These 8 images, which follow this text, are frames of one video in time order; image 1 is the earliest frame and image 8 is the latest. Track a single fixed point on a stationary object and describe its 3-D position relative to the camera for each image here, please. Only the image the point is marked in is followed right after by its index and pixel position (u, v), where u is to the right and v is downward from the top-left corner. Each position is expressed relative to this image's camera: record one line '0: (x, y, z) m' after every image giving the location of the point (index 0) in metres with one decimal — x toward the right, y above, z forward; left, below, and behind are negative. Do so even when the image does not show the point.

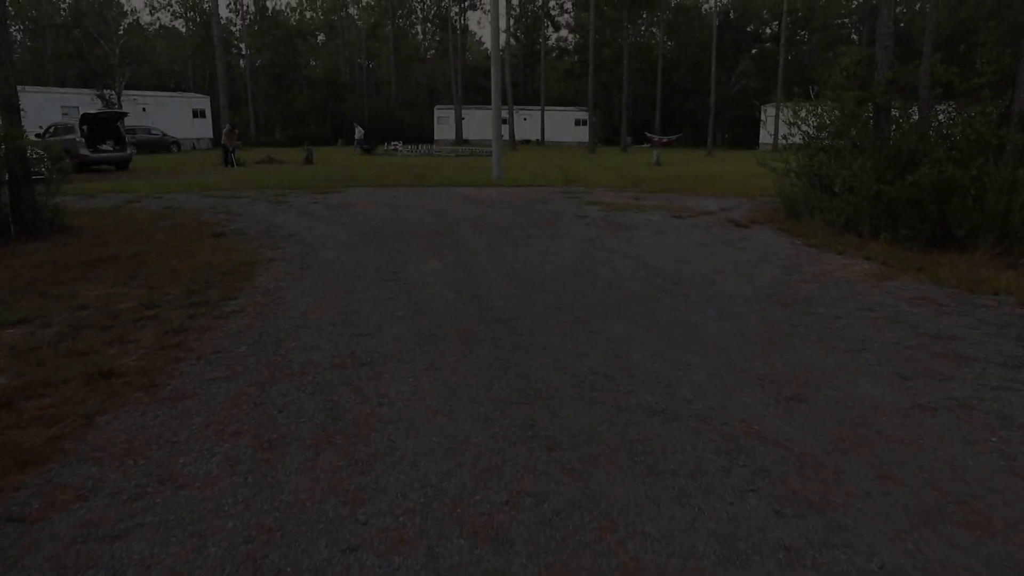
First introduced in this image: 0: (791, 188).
0: (+3.7, +1.3, +13.2) m
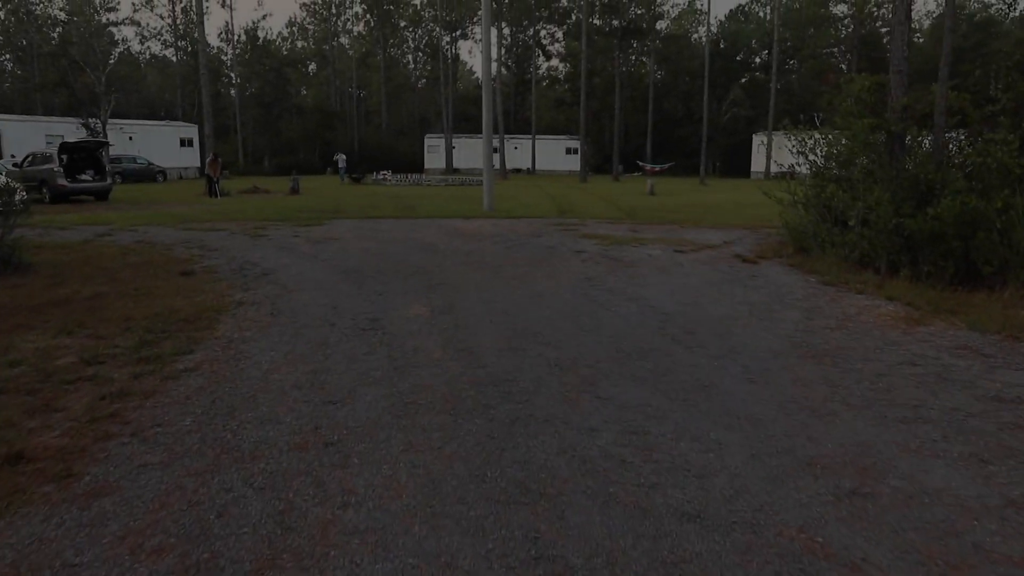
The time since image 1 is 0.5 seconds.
0: (+3.6, +0.9, +12.5) m
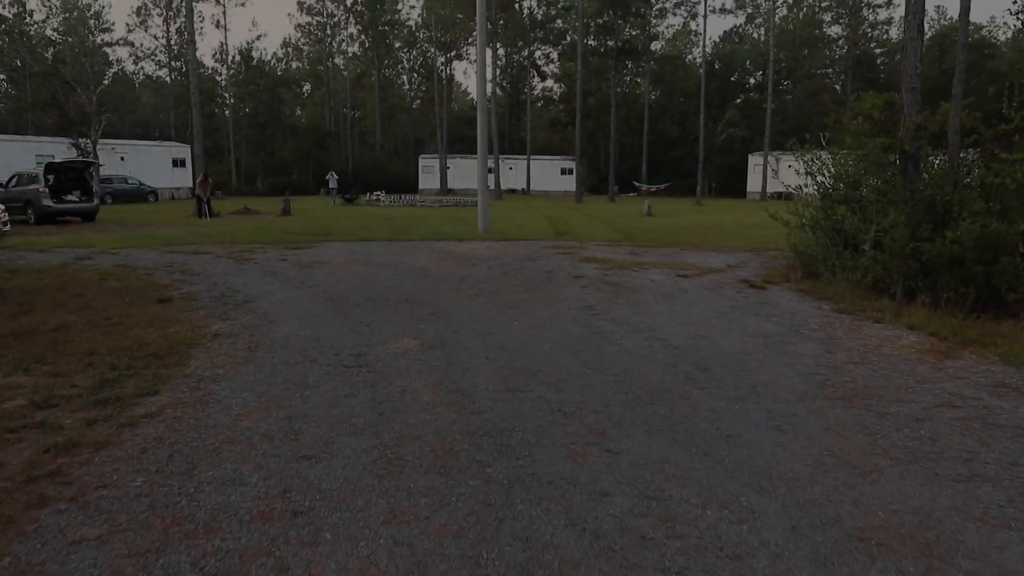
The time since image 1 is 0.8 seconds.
0: (+3.6, +0.5, +12.0) m
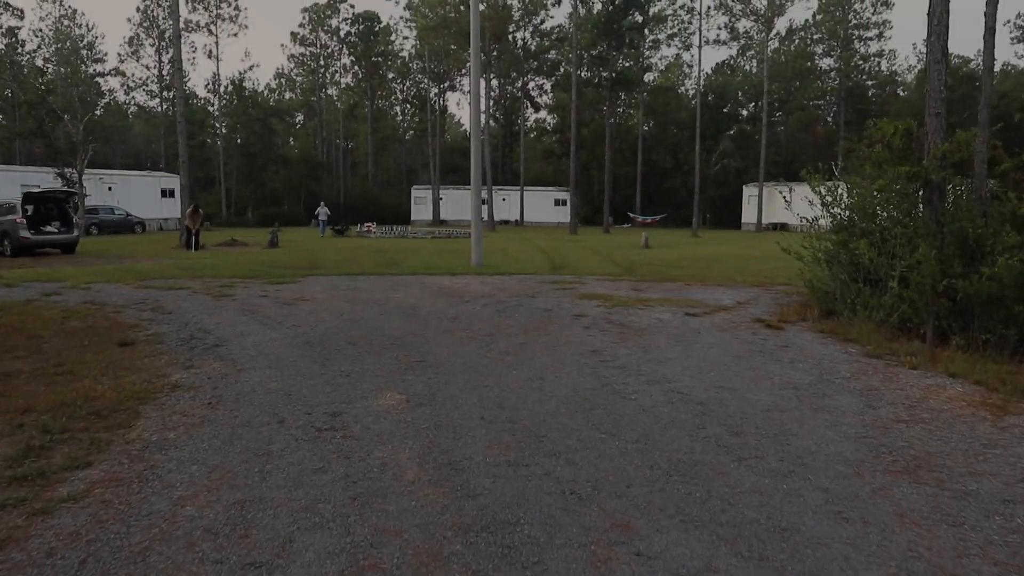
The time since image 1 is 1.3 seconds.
0: (+3.5, +0.1, +11.3) m
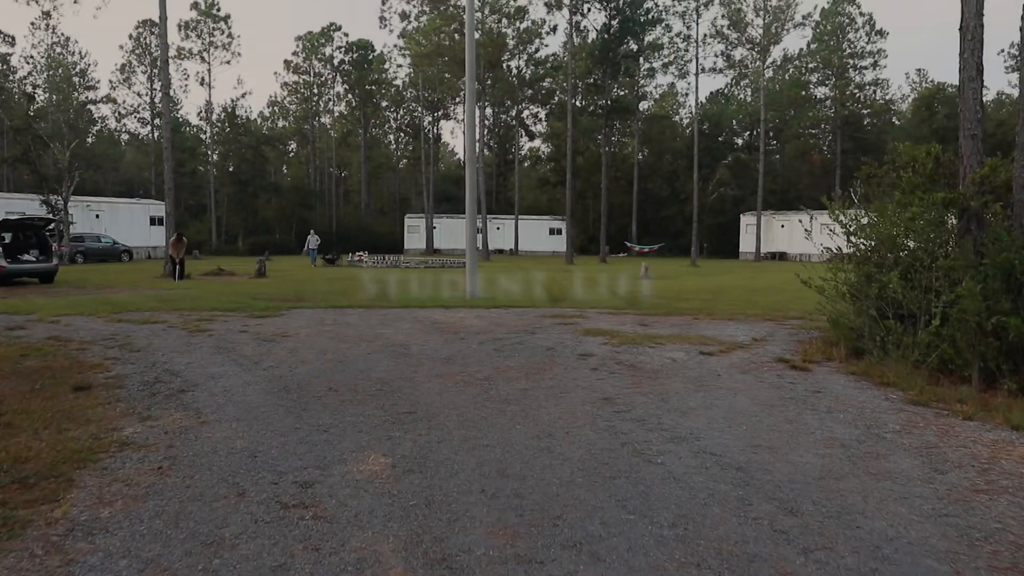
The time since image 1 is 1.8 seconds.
0: (+3.5, -0.3, +10.4) m
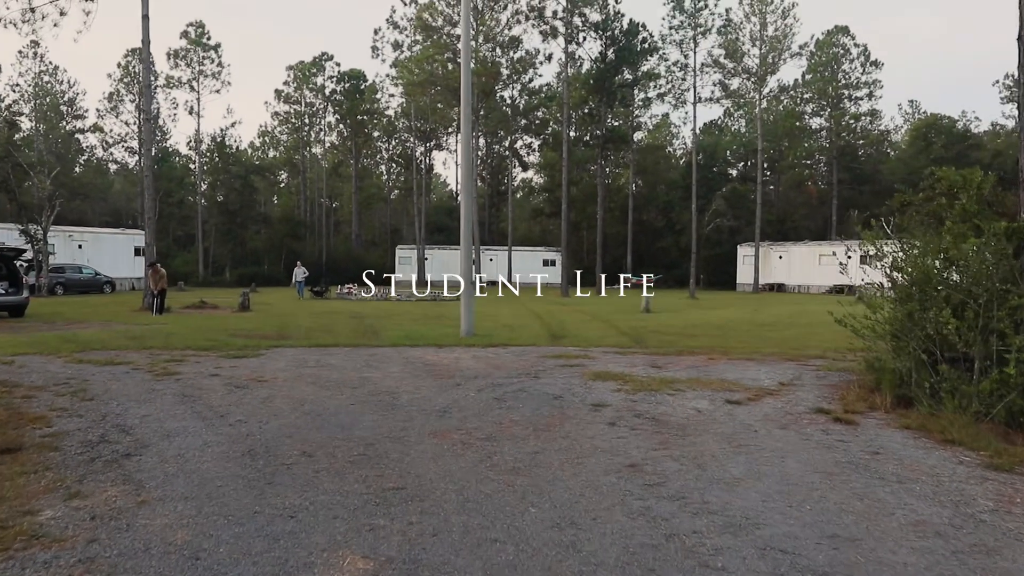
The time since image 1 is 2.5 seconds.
0: (+3.5, -0.6, +9.4) m
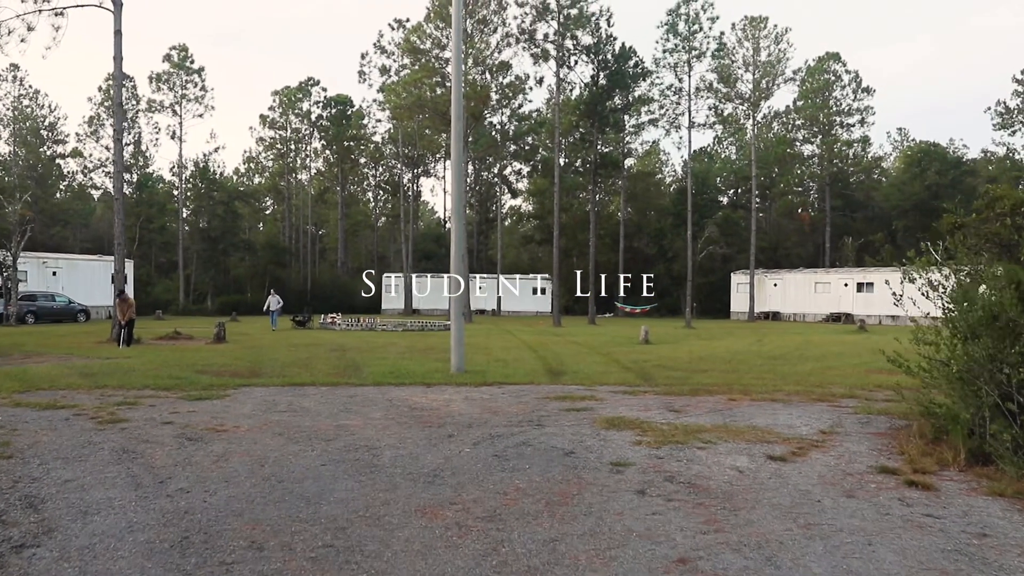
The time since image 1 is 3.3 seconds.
0: (+3.5, -0.9, +8.0) m
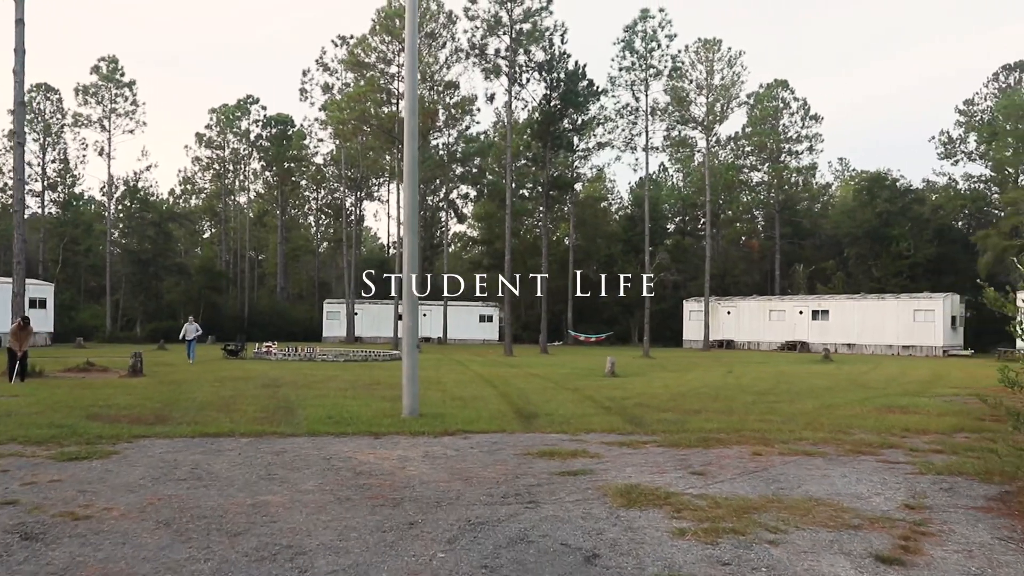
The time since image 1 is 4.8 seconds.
0: (+3.5, -1.1, +5.8) m
